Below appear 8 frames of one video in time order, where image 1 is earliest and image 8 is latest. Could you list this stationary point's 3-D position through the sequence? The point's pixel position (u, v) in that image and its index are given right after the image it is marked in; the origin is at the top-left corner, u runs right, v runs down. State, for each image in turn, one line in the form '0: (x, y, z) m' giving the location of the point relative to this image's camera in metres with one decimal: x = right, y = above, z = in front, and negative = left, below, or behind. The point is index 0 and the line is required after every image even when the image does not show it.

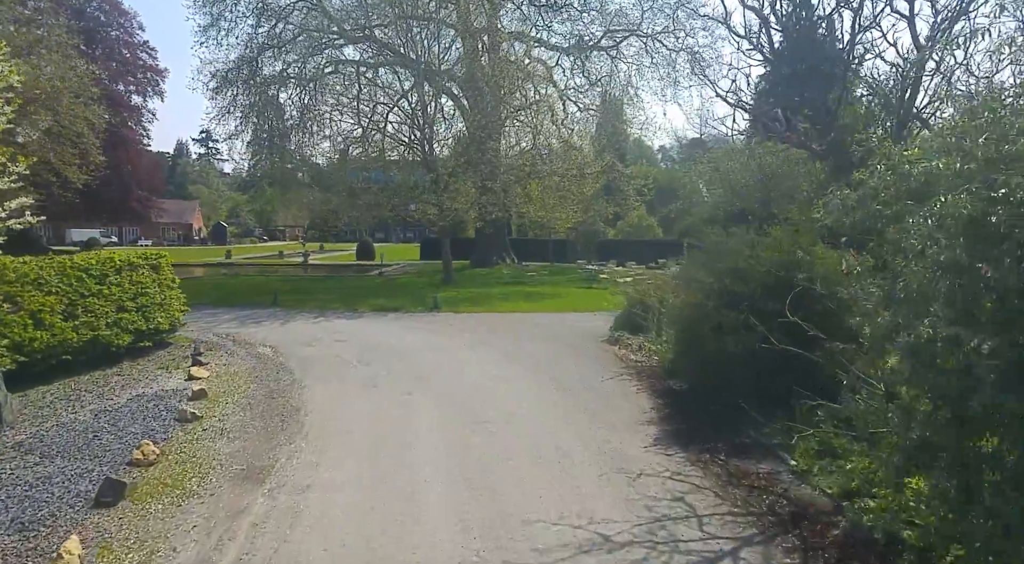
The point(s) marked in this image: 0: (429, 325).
0: (-1.7, -0.9, +13.1) m
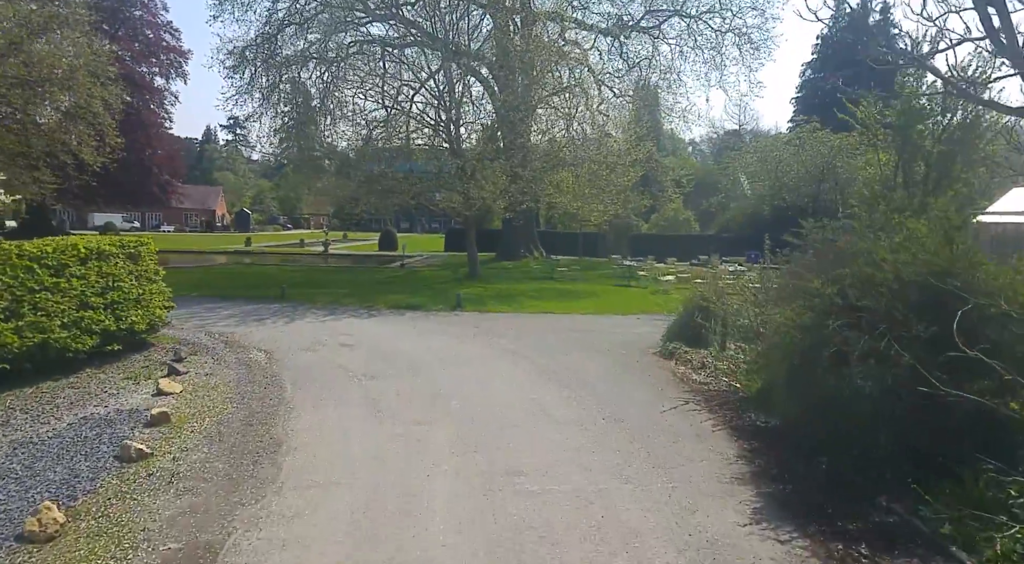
0: (-1.1, -0.8, +11.6) m
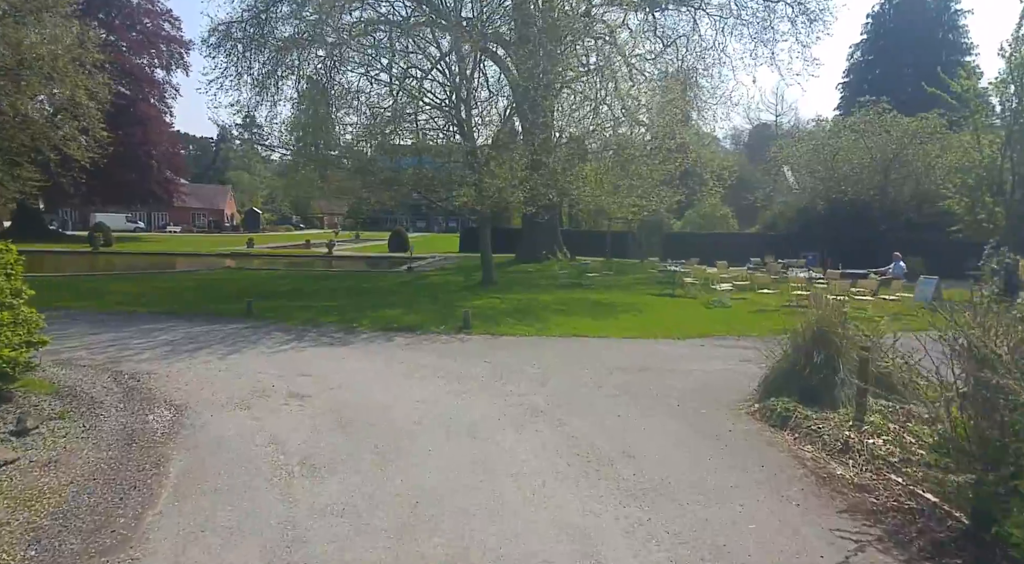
0: (-0.8, -1.0, +8.5) m
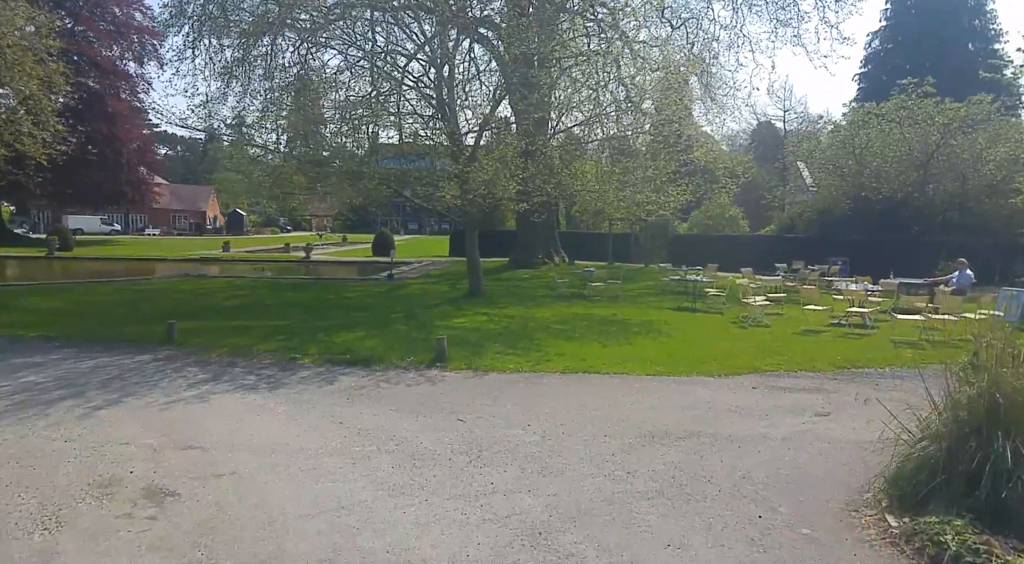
0: (-0.9, -1.3, +6.0) m
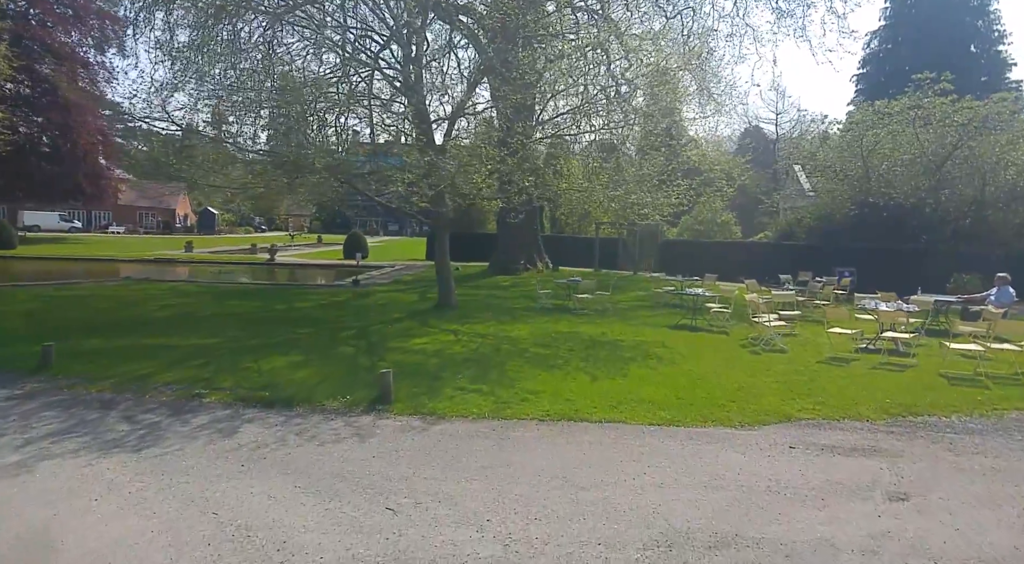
0: (-1.2, -1.5, +4.1) m
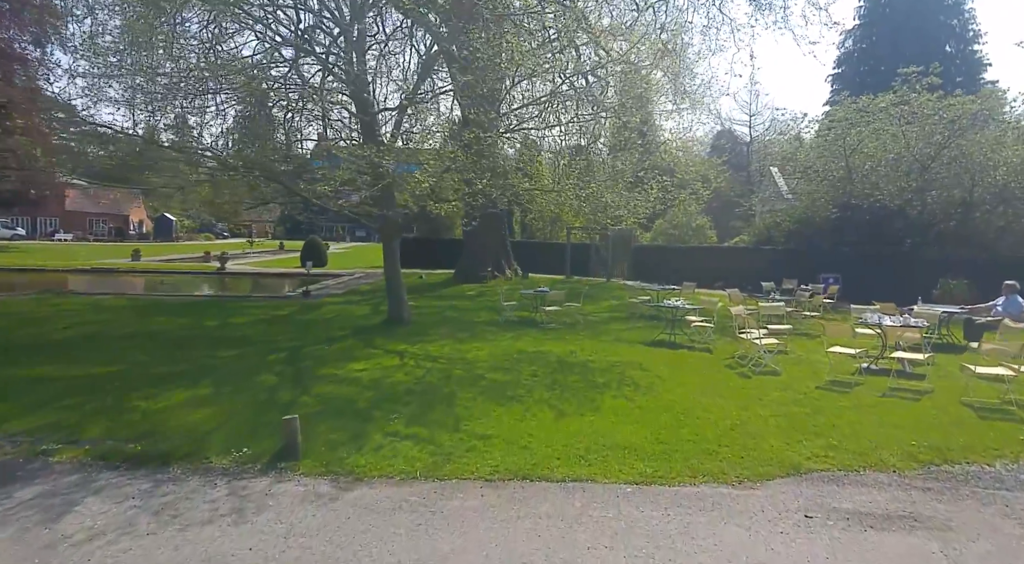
0: (-1.6, -1.6, +2.6) m
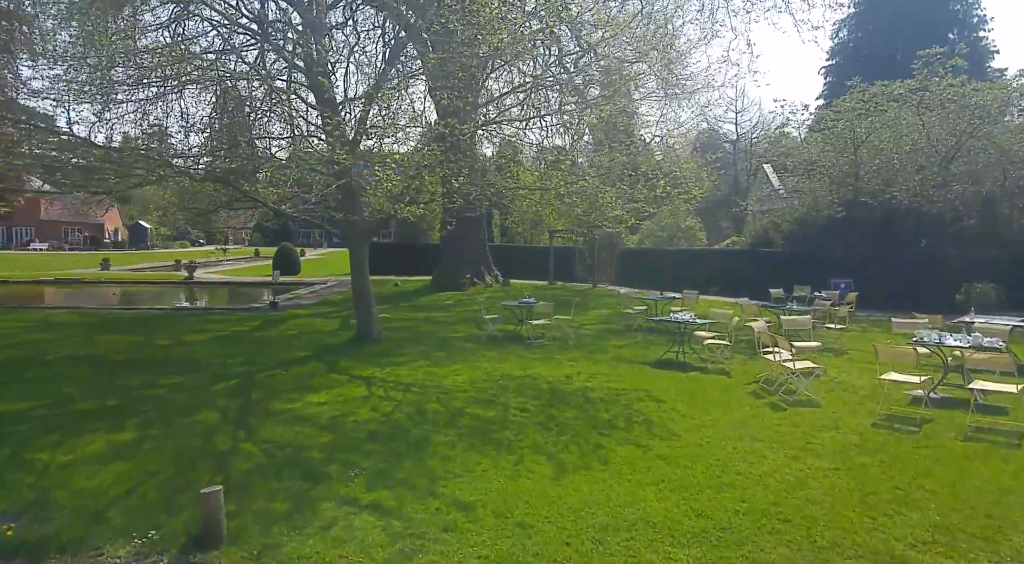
0: (-1.6, -1.8, +1.2) m
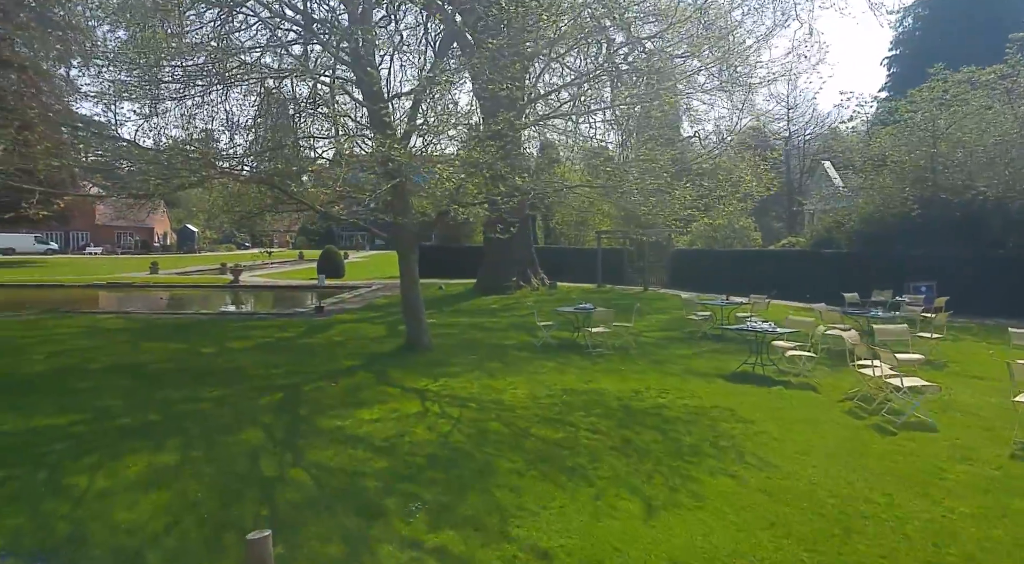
0: (-1.2, -1.8, +0.7) m
